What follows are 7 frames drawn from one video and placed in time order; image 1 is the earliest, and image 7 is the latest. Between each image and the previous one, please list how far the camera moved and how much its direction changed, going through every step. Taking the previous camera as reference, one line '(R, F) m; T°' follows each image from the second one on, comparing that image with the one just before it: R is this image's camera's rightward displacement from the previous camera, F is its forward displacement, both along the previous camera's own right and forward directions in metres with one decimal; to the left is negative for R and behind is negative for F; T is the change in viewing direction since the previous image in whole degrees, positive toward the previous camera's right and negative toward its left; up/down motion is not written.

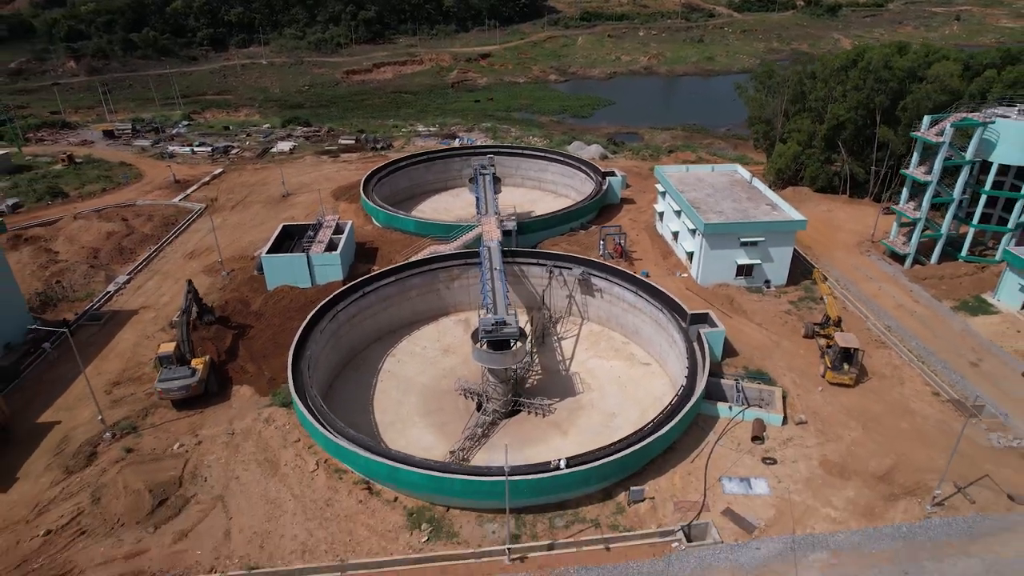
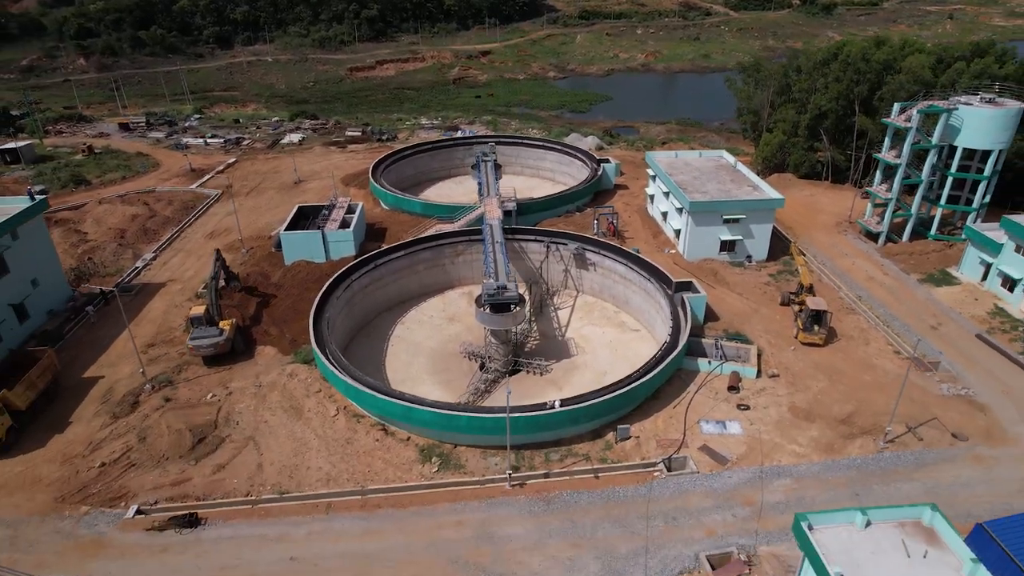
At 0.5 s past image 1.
(0.0, -2.5) m; 0°
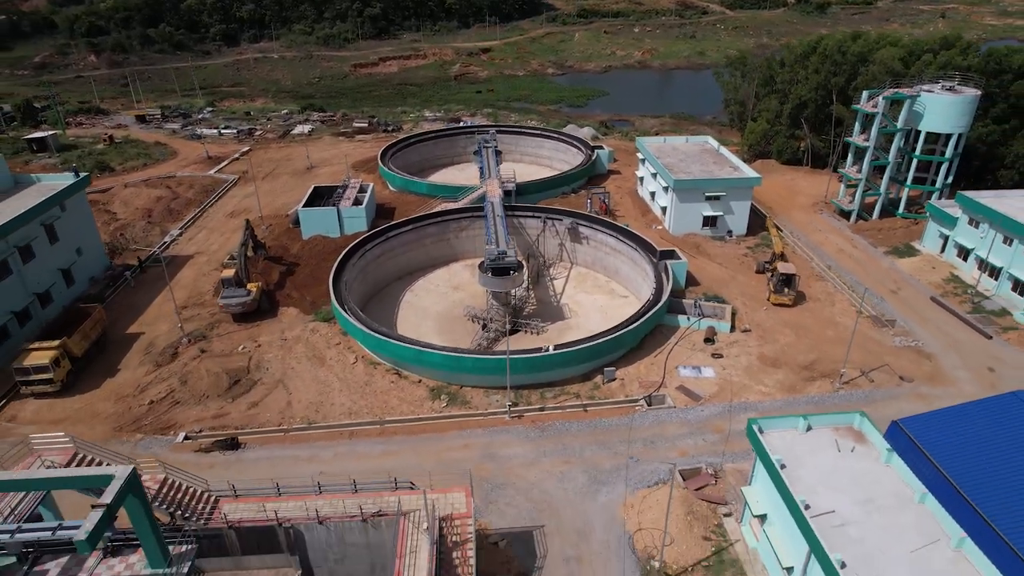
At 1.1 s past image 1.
(0.0, -2.9) m; 0°
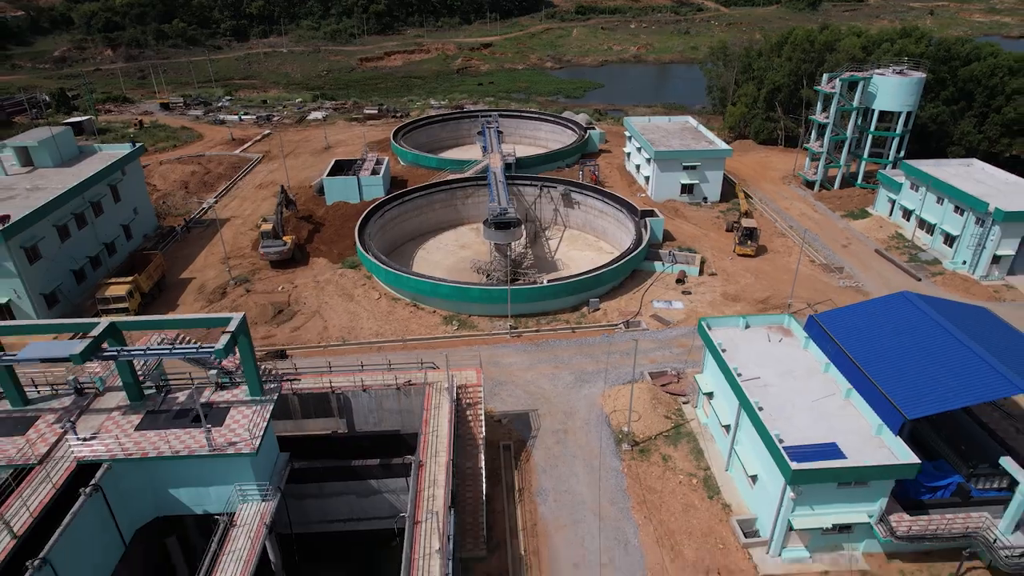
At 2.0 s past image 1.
(0.0, -4.7) m; 0°
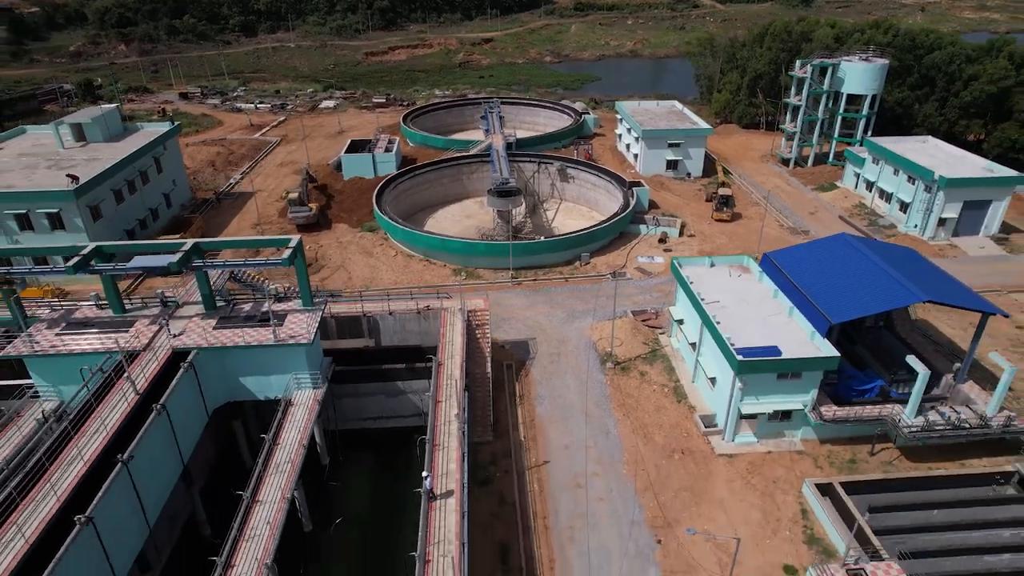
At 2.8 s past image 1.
(-0.1, -4.1) m; 0°
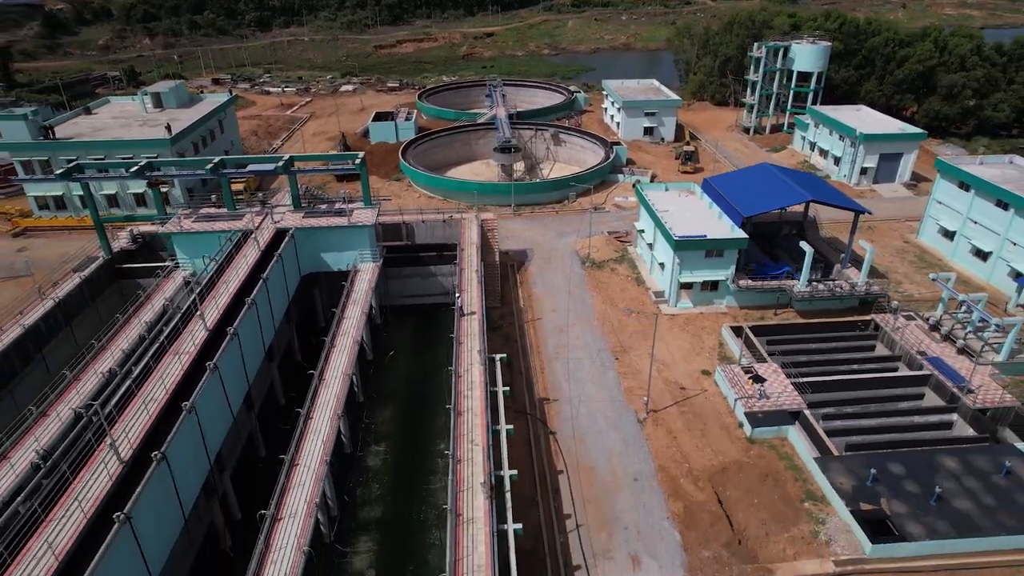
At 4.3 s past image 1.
(-0.2, -8.2) m; 0°
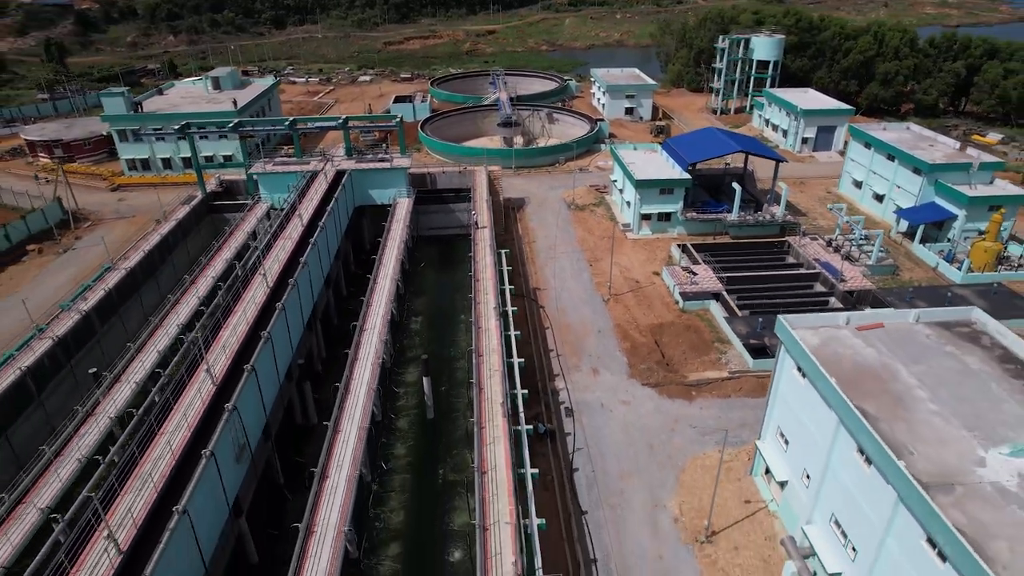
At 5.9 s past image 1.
(-0.1, -9.2) m; 0°
